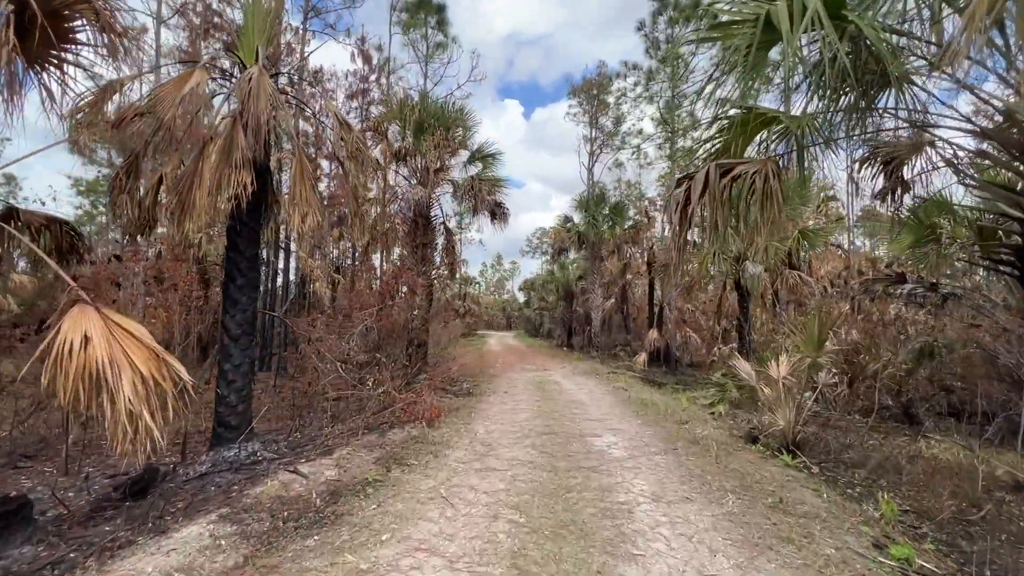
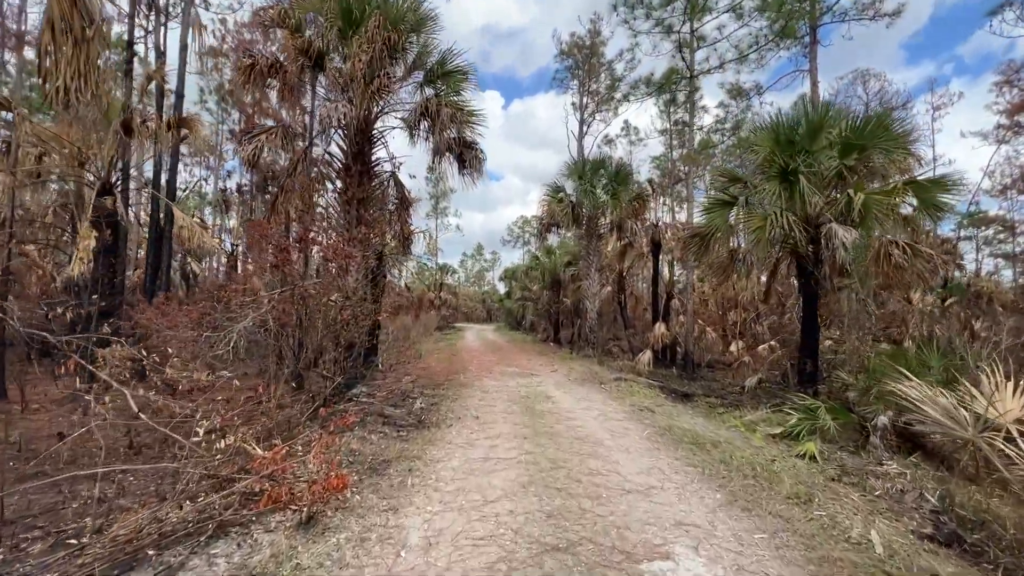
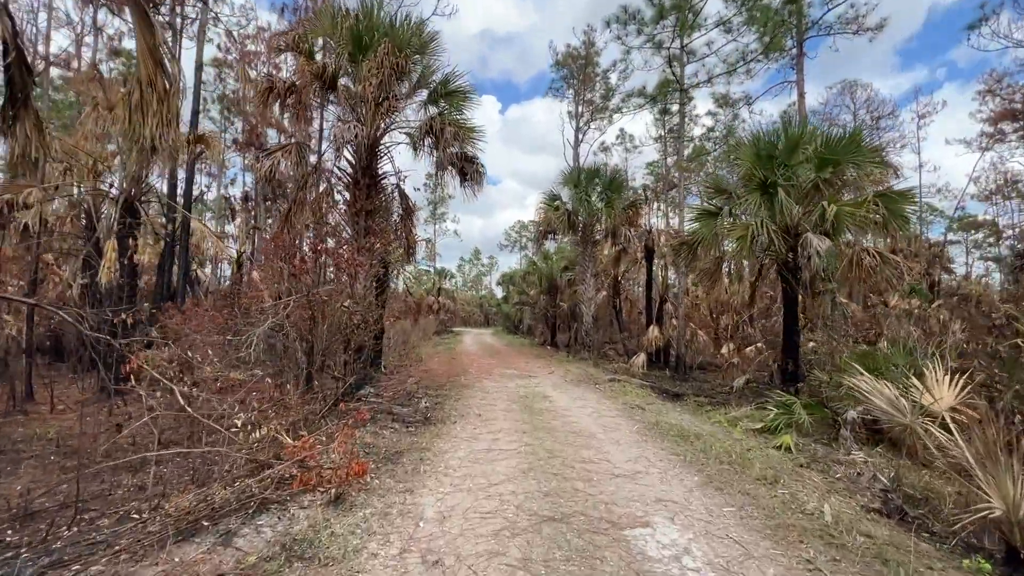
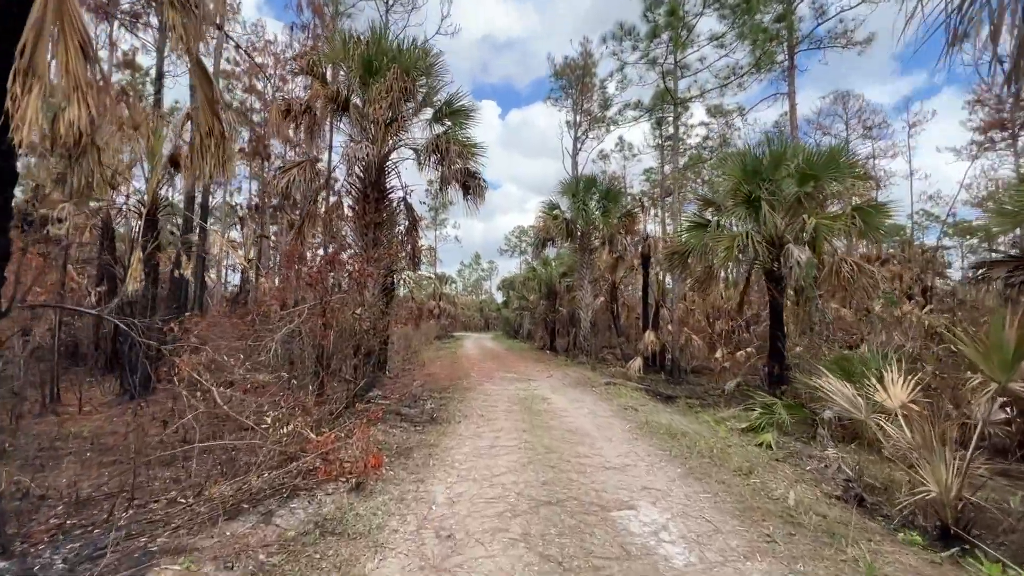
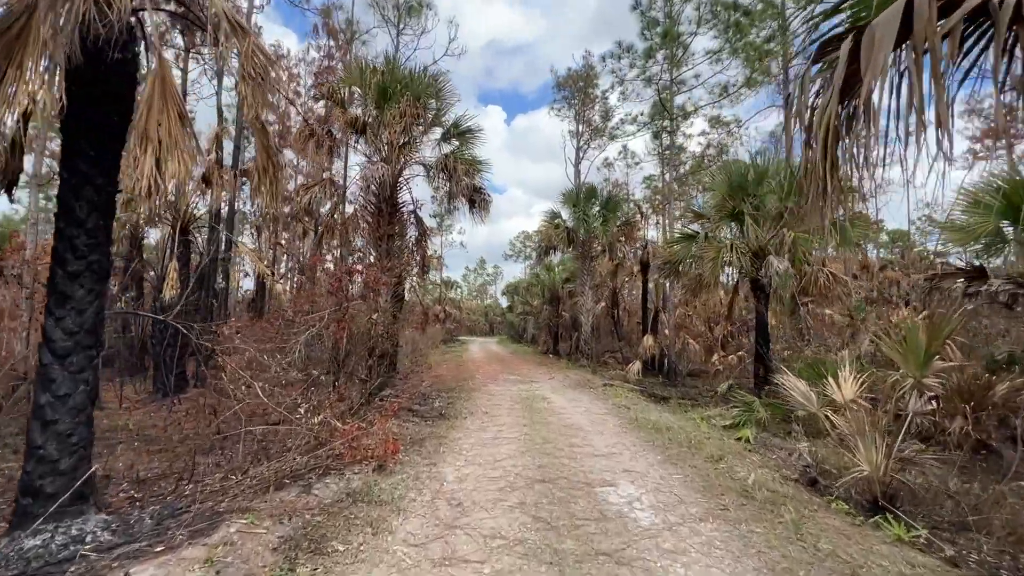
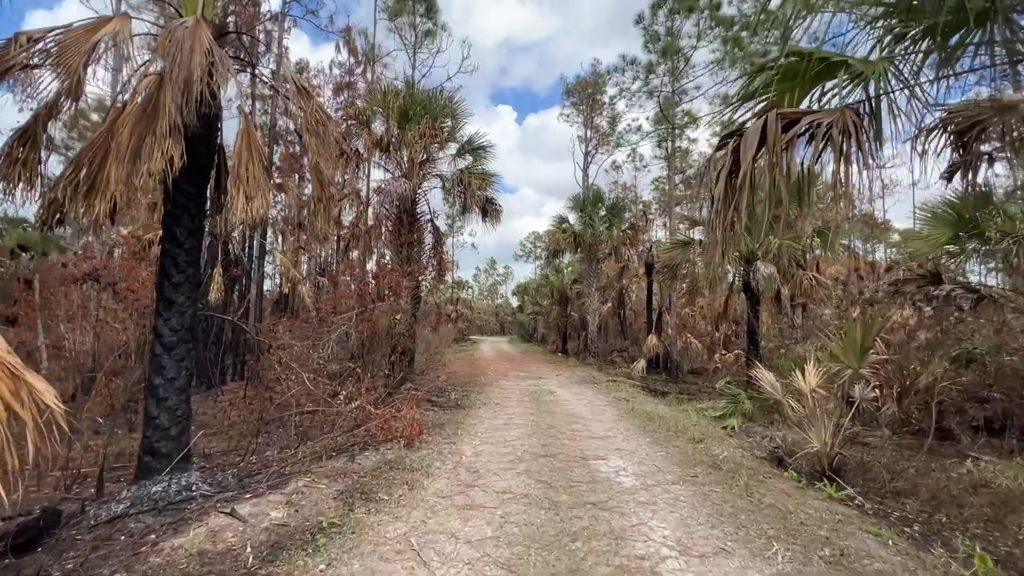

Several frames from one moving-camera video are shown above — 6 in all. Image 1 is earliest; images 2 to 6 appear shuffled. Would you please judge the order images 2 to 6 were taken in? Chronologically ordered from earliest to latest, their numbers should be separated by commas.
6, 5, 4, 3, 2
